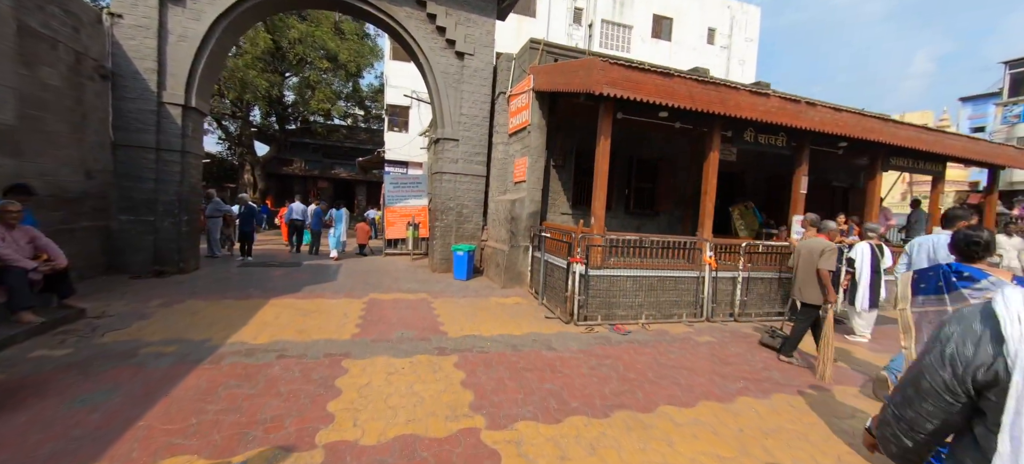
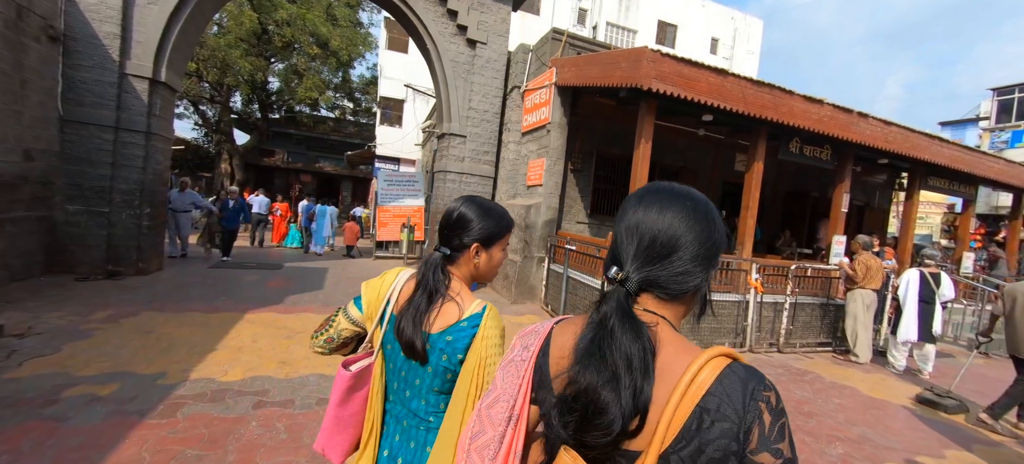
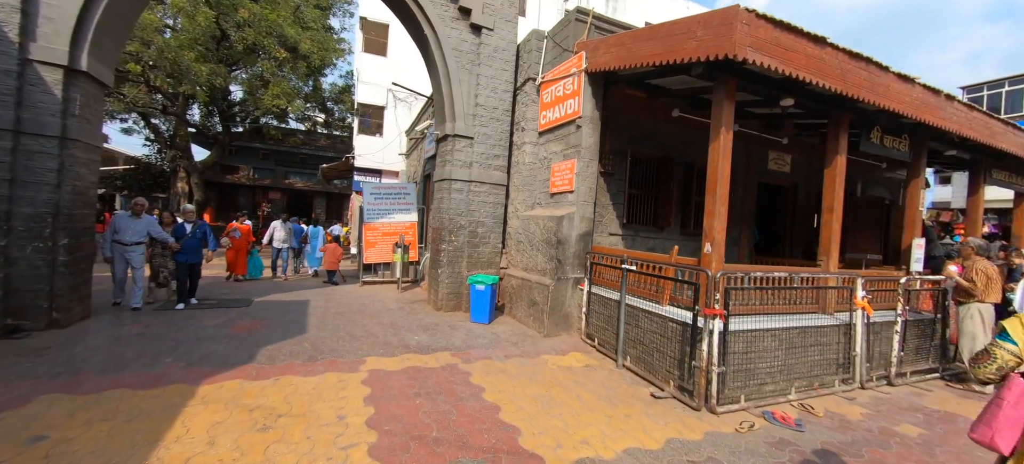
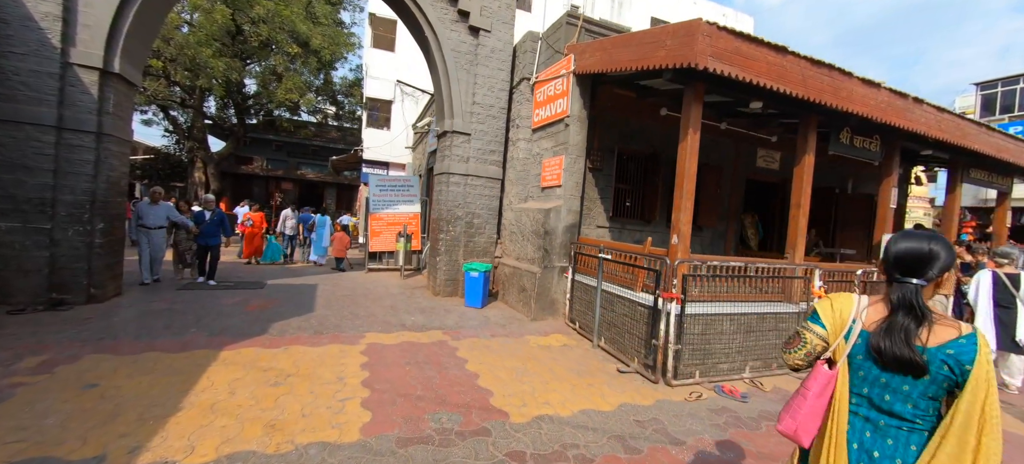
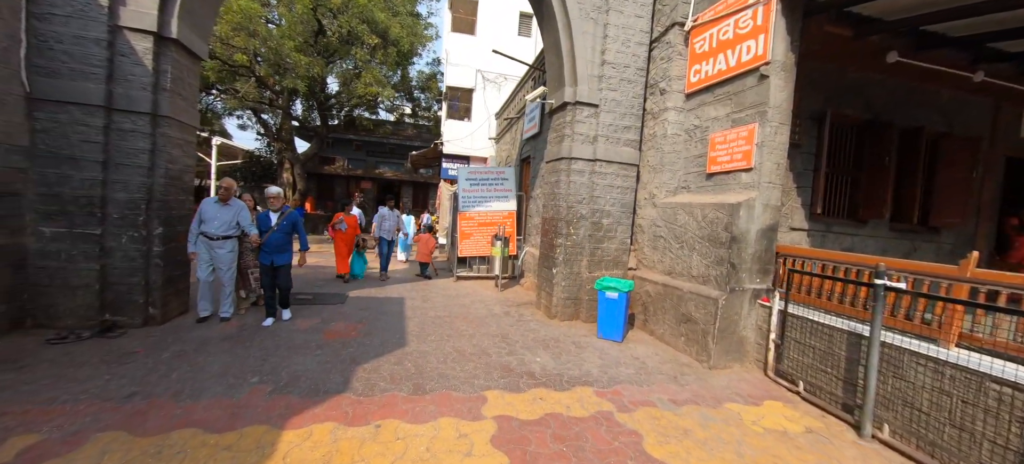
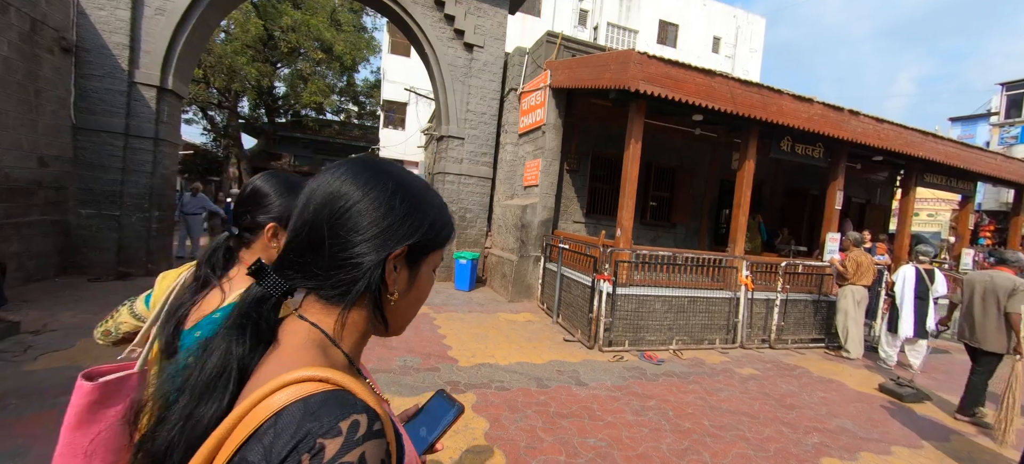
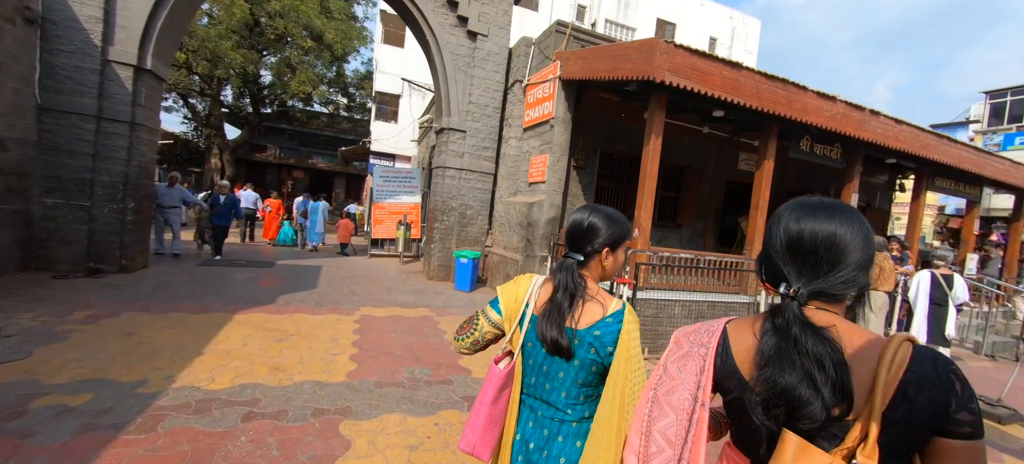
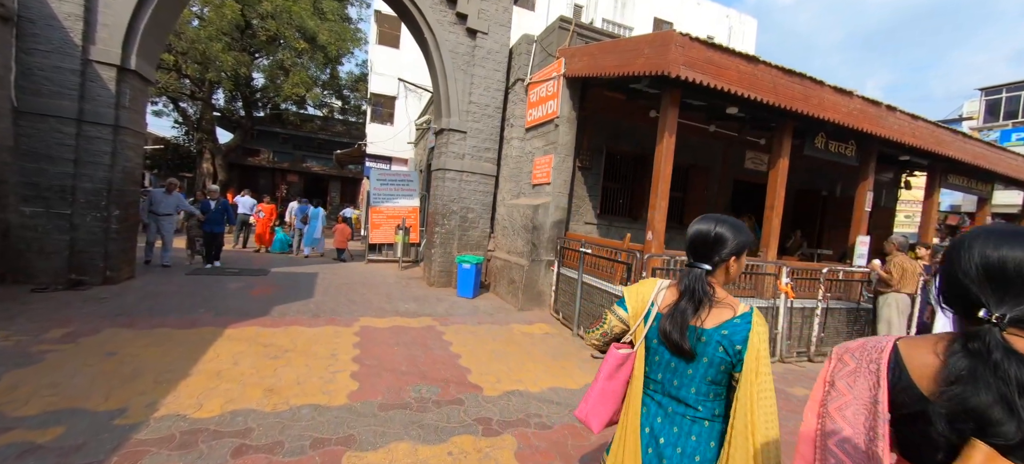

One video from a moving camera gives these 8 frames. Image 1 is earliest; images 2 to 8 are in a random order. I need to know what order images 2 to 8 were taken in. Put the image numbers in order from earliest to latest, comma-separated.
6, 2, 7, 8, 4, 3, 5
